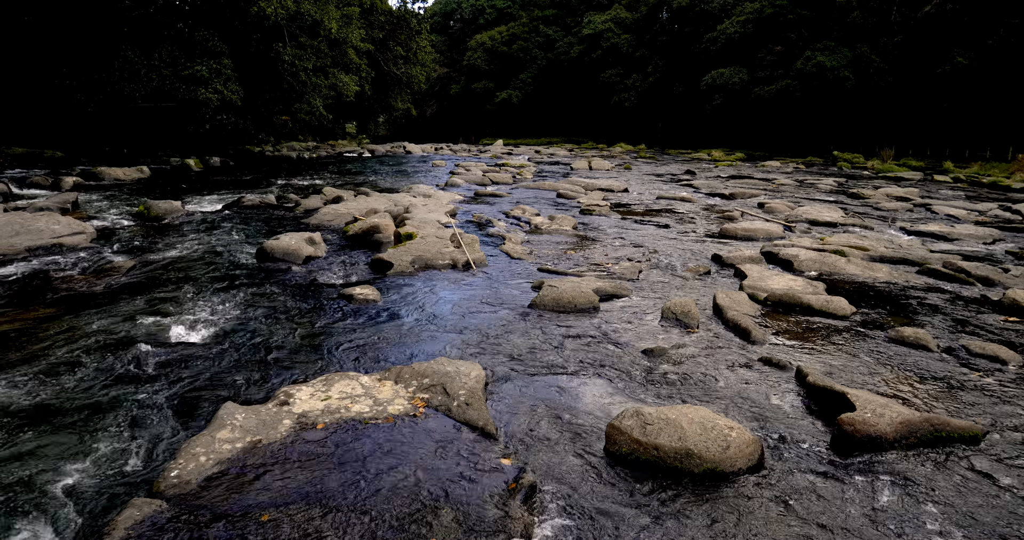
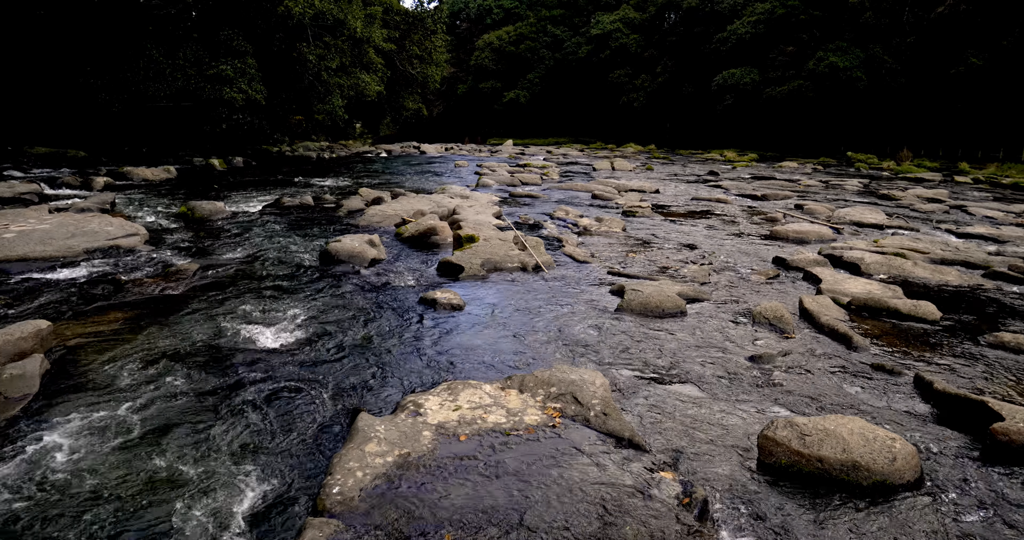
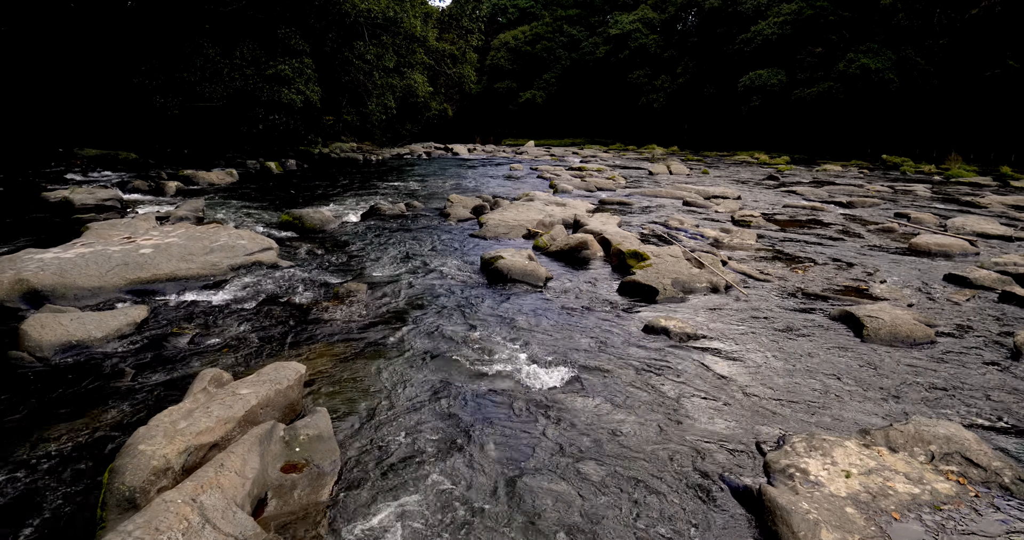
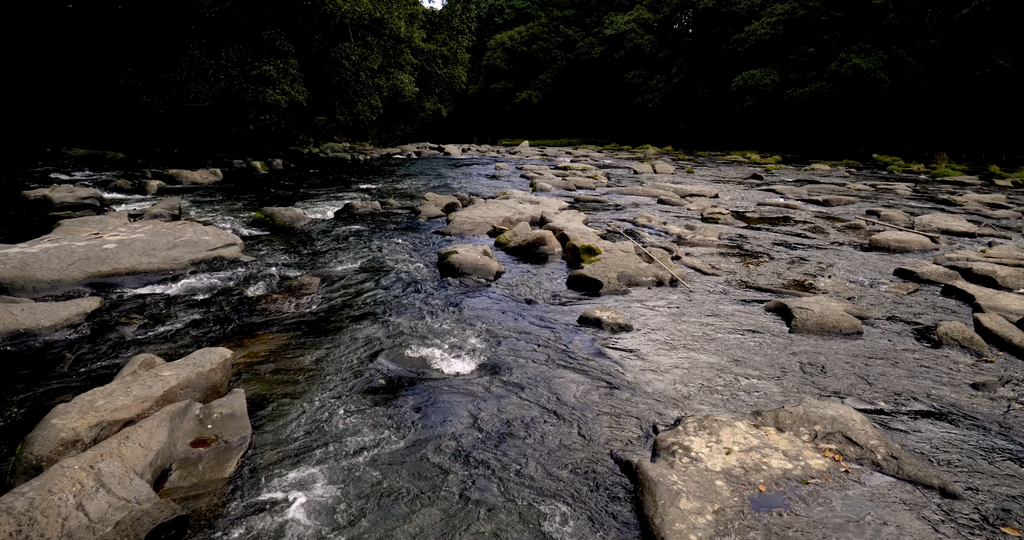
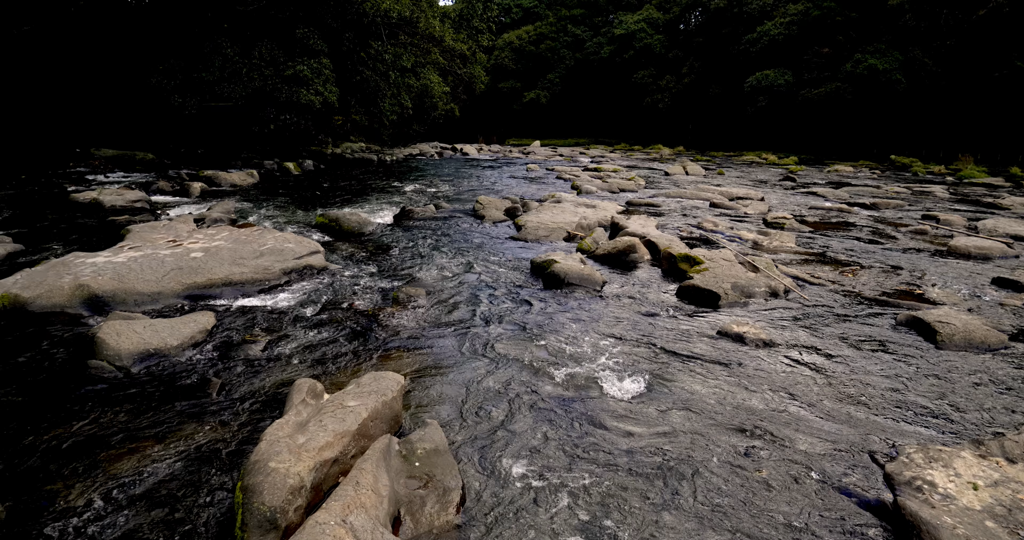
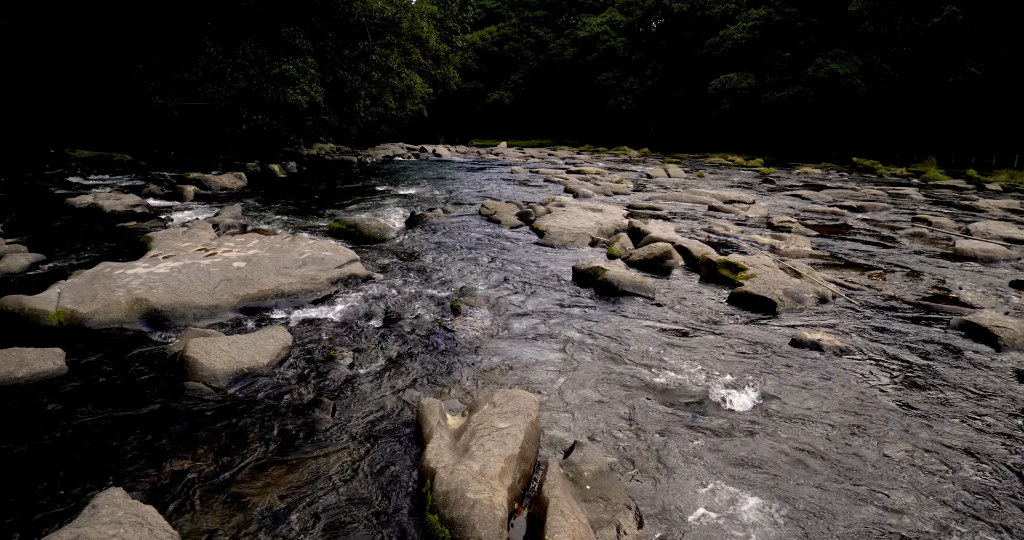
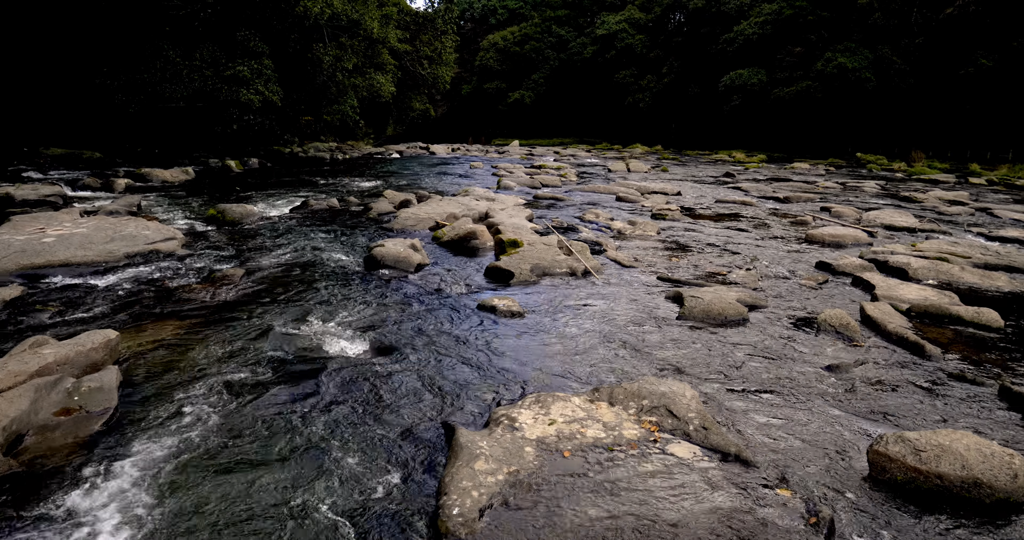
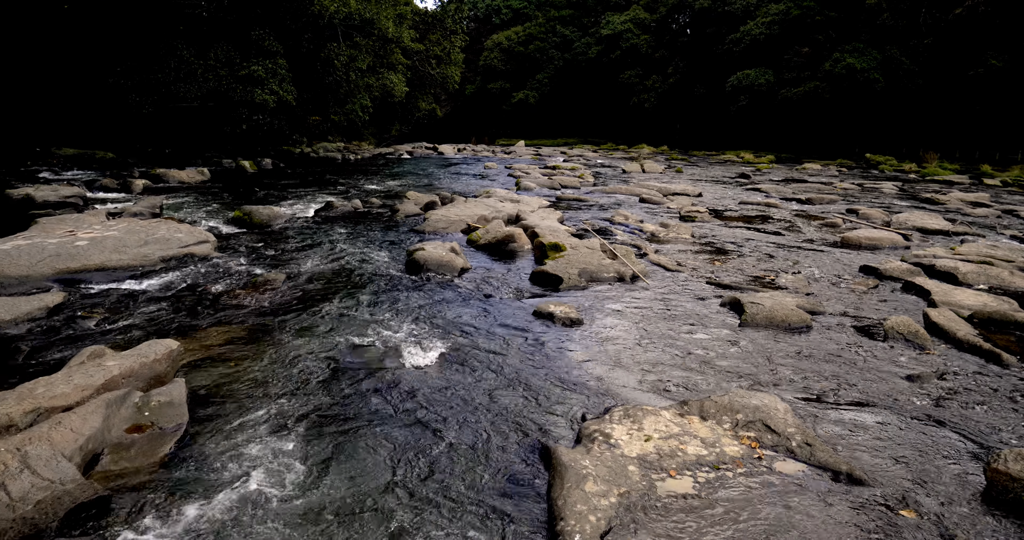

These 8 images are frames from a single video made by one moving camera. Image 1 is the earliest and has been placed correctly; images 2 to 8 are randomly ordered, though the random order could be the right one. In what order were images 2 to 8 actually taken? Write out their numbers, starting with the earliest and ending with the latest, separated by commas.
2, 7, 8, 4, 3, 5, 6
